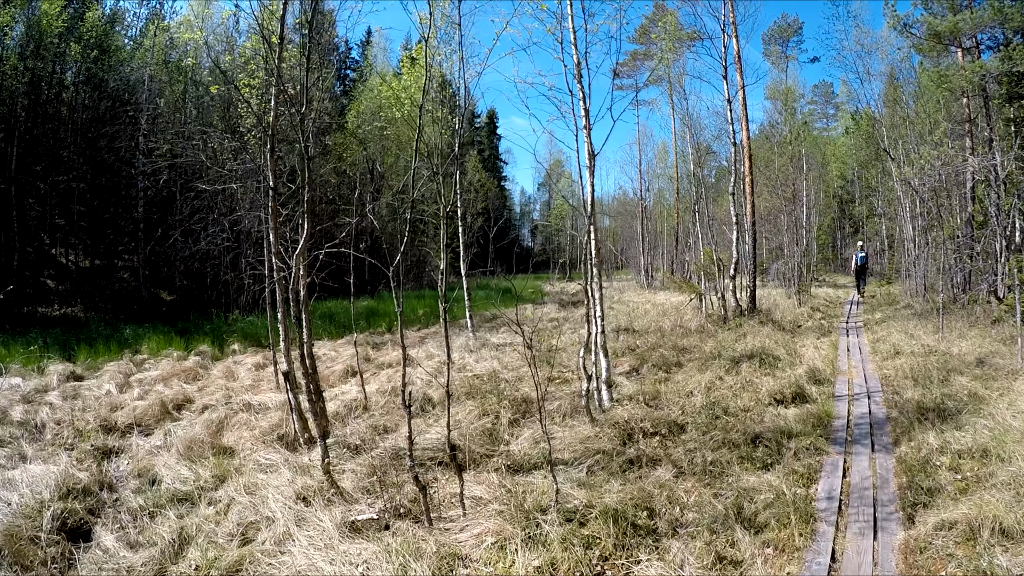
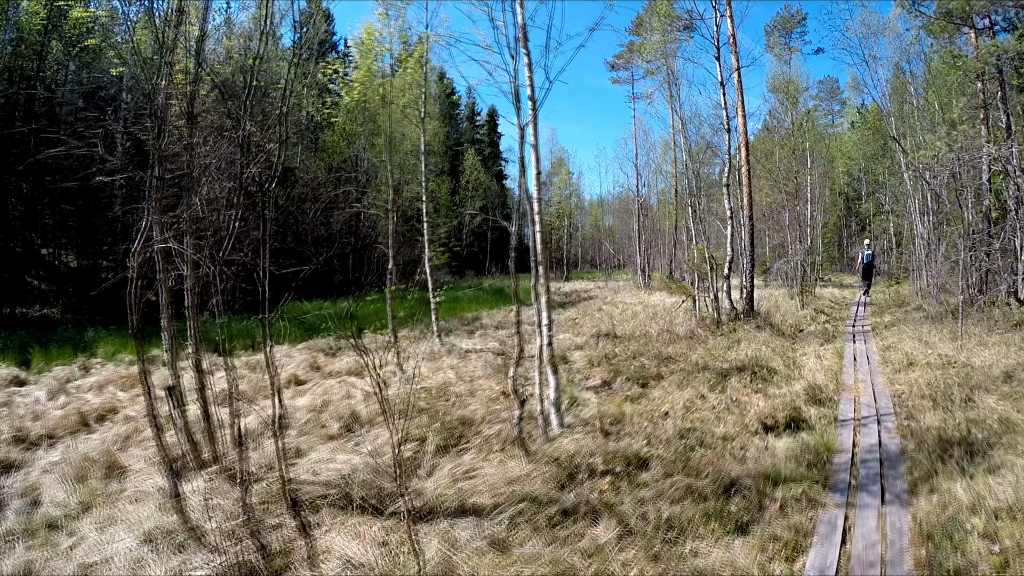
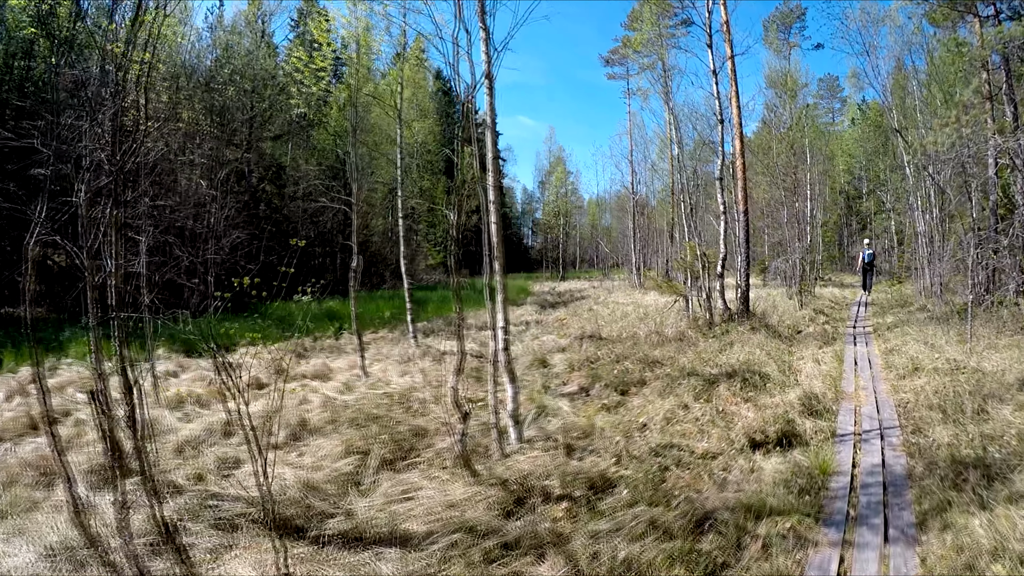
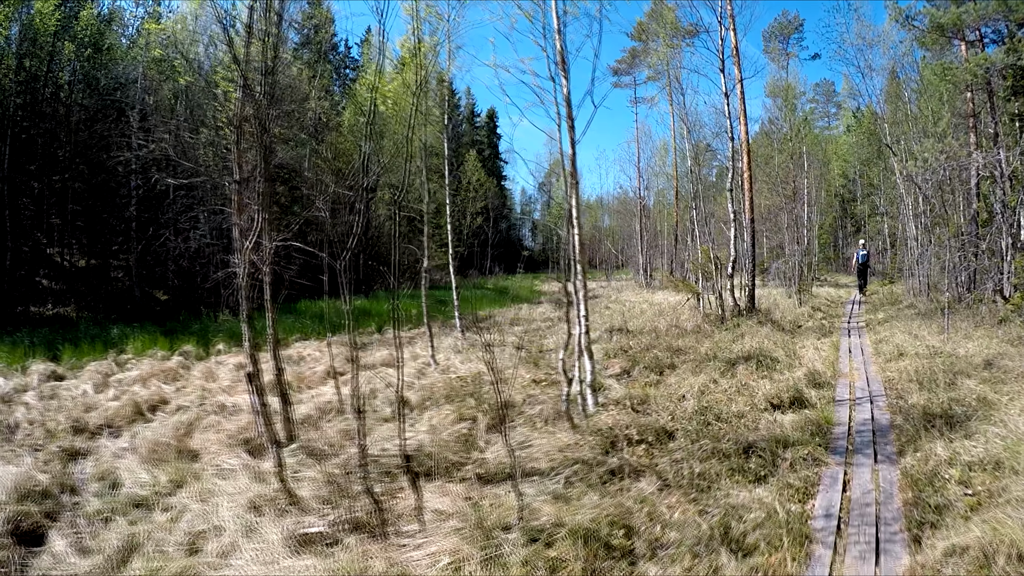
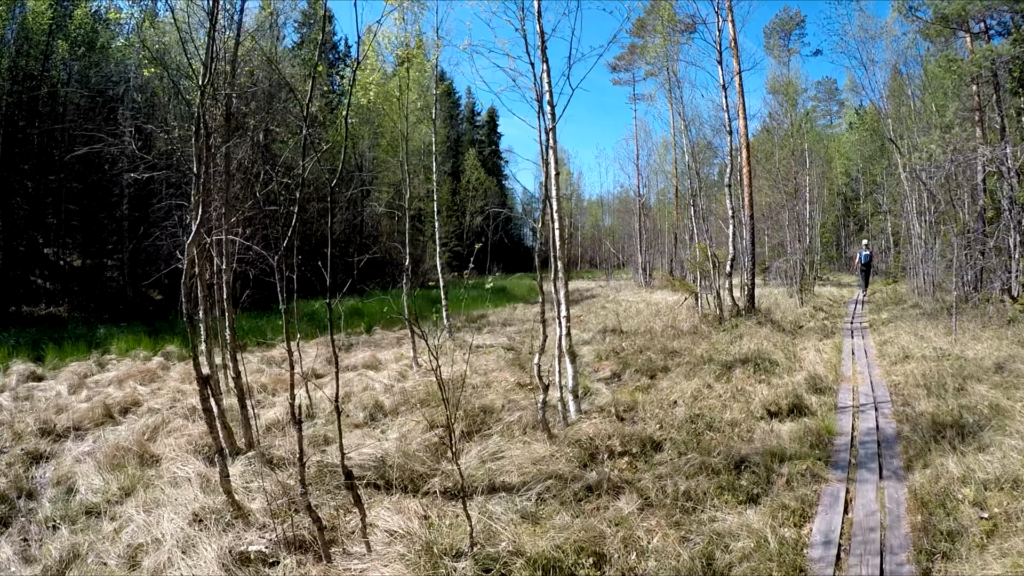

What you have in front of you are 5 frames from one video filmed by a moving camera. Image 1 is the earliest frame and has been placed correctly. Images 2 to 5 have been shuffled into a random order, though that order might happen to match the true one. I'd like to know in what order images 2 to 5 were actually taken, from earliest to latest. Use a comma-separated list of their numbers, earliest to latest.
4, 5, 2, 3
